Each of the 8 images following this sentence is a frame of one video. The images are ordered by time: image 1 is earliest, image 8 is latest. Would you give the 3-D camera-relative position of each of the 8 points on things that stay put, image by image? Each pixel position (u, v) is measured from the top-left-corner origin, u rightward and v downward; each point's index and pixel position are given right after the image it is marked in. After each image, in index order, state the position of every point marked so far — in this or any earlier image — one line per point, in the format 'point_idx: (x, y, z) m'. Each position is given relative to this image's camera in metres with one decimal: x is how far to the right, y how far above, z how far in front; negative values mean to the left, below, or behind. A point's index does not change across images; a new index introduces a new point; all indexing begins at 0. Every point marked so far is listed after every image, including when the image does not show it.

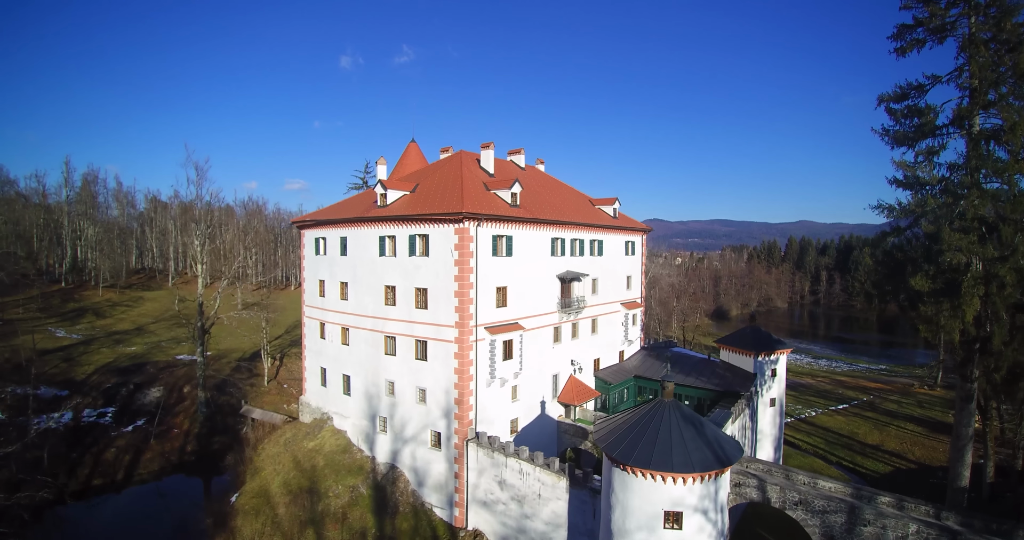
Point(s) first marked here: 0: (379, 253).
0: (-4.8, +0.6, +17.6) m
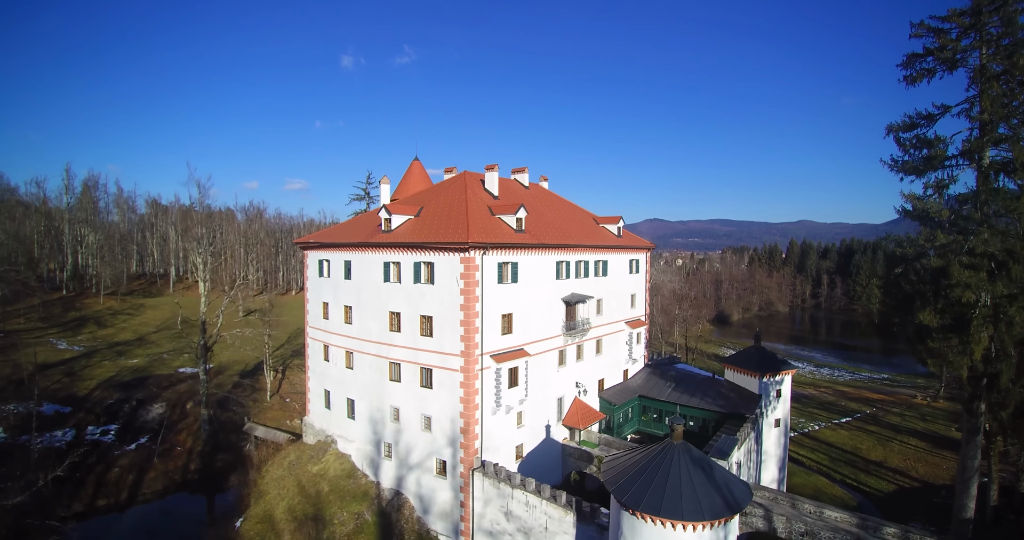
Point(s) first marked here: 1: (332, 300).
0: (-4.6, -0.3, +17.6) m
1: (-7.3, -1.2, +19.9) m
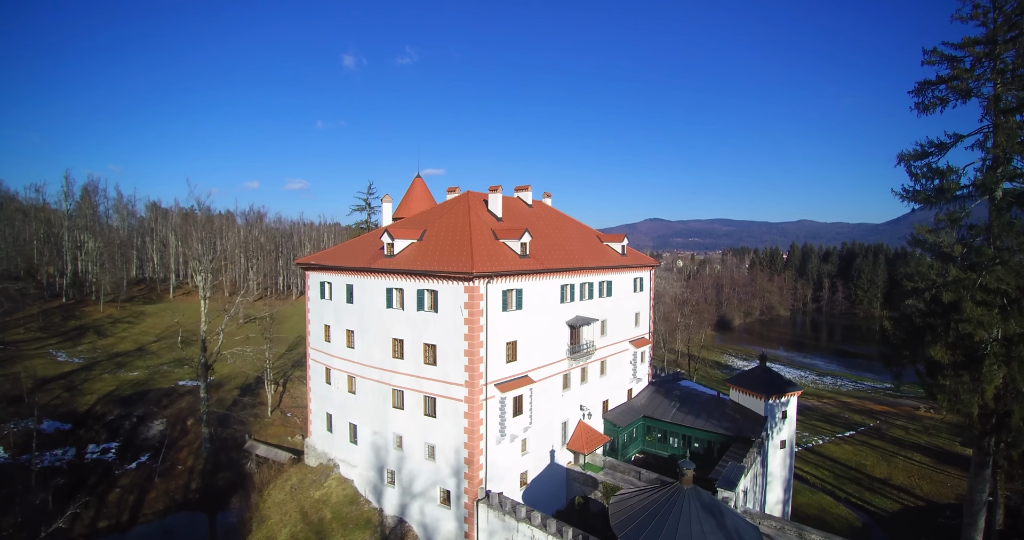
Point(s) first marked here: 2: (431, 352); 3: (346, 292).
0: (-4.5, -1.2, +17.4) m
1: (-7.2, -2.1, +19.8) m
2: (-2.7, -2.7, +16.4) m
3: (-6.4, -0.9, +19.0) m
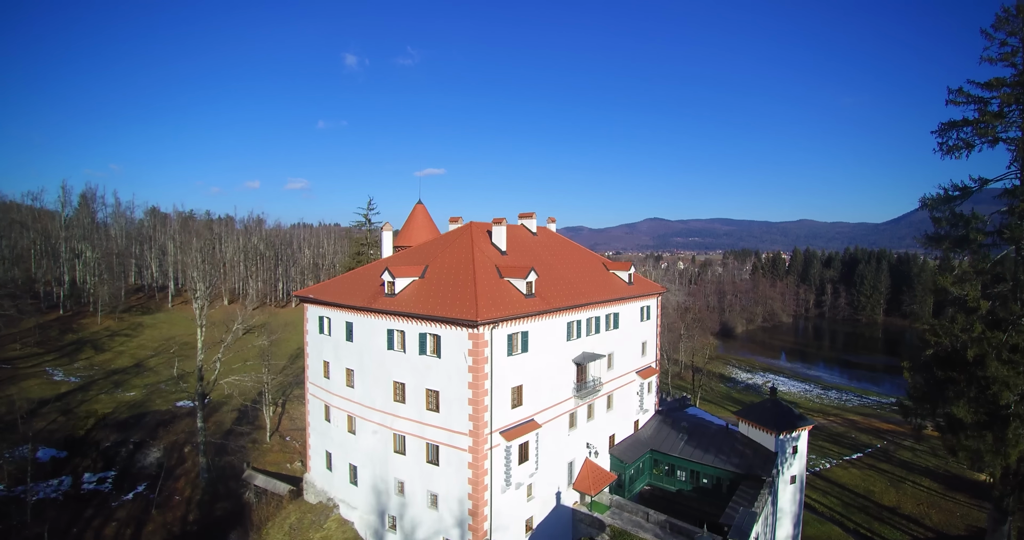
0: (-4.3, -2.6, +16.9) m
1: (-7.0, -3.5, +19.2) m
2: (-2.5, -4.1, +15.8) m
3: (-6.2, -2.2, +18.5) m
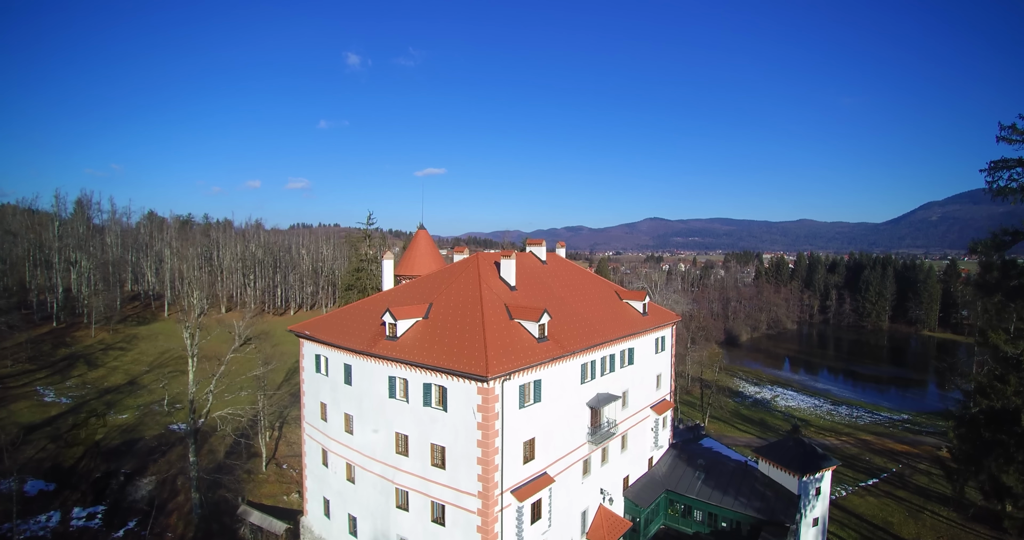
0: (-3.9, -3.9, +15.7) m
1: (-6.6, -4.8, +18.0) m
2: (-2.2, -5.4, +14.7) m
3: (-5.9, -3.6, +17.3) m
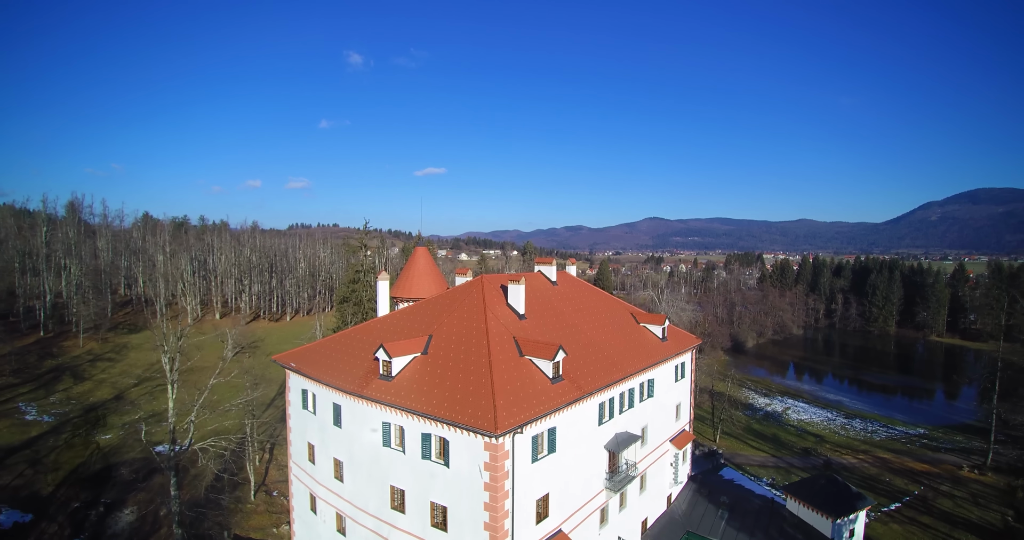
0: (-3.6, -4.8, +13.9) m
1: (-6.3, -5.7, +16.2) m
2: (-1.9, -6.3, +12.8) m
3: (-5.6, -4.4, +15.5) m
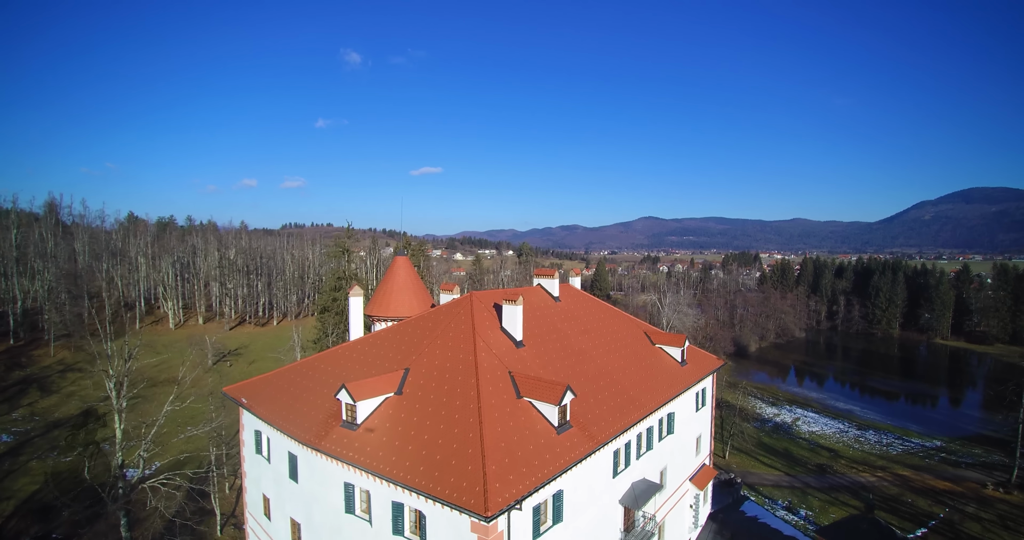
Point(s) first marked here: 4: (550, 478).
0: (-3.7, -5.3, +11.1) m
1: (-6.4, -6.2, +13.4) m
2: (-2.0, -6.8, +10.1) m
3: (-5.7, -4.9, +12.7) m
4: (+0.8, -4.2, +10.1) m
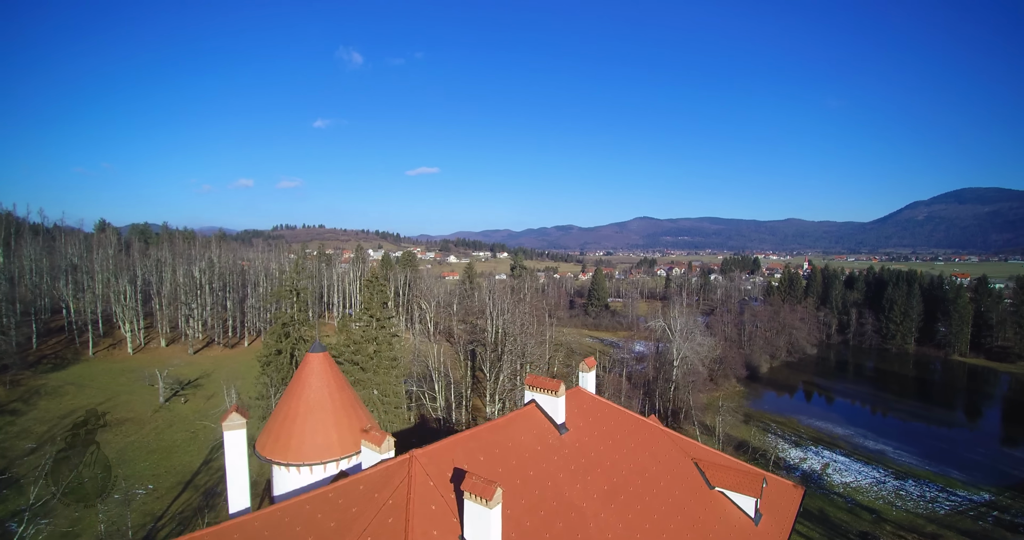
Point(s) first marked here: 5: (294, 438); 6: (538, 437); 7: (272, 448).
0: (-4.1, -7.7, +4.8) m
1: (-6.9, -8.6, +7.1) m
2: (-2.4, -9.2, +3.8) m
3: (-6.1, -7.3, +6.4) m
4: (+0.4, -6.6, +3.8) m
5: (-4.8, -3.5, +10.9) m
6: (+0.4, -3.2, +10.5) m
7: (-5.5, -3.7, +11.2) m
